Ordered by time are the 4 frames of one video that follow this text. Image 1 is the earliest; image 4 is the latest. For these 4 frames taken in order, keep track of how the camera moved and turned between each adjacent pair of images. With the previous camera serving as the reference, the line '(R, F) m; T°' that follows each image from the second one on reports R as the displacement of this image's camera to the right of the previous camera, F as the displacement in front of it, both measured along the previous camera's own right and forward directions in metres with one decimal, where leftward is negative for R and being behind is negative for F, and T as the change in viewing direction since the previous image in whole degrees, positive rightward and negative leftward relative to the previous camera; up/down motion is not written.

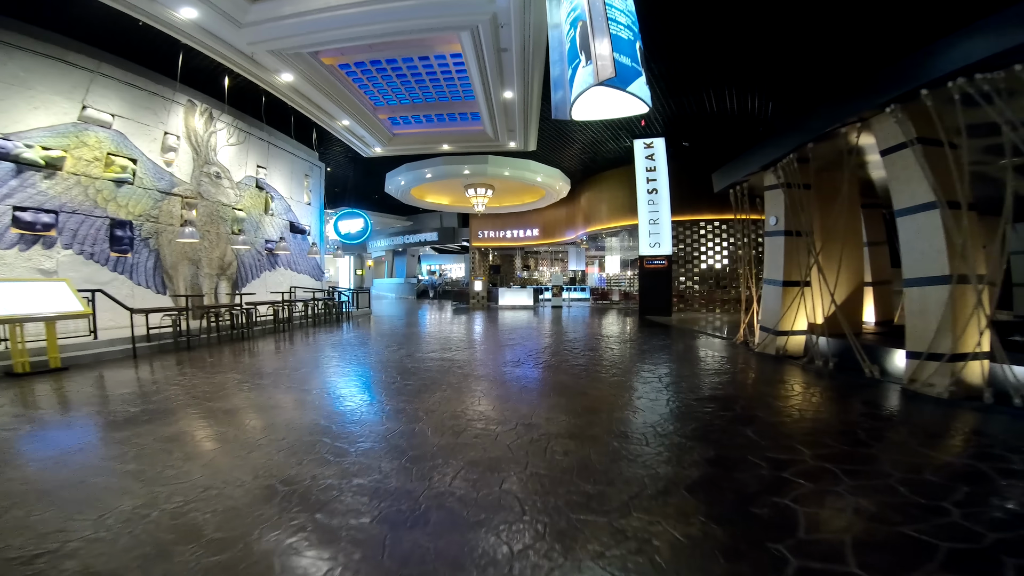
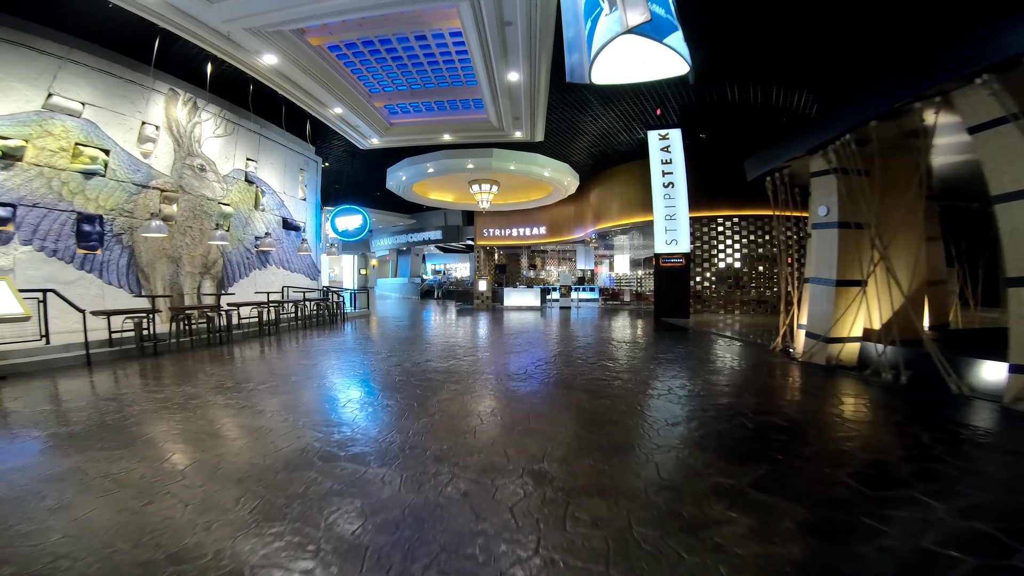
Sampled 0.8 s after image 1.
(0.0, +0.5) m; -1°
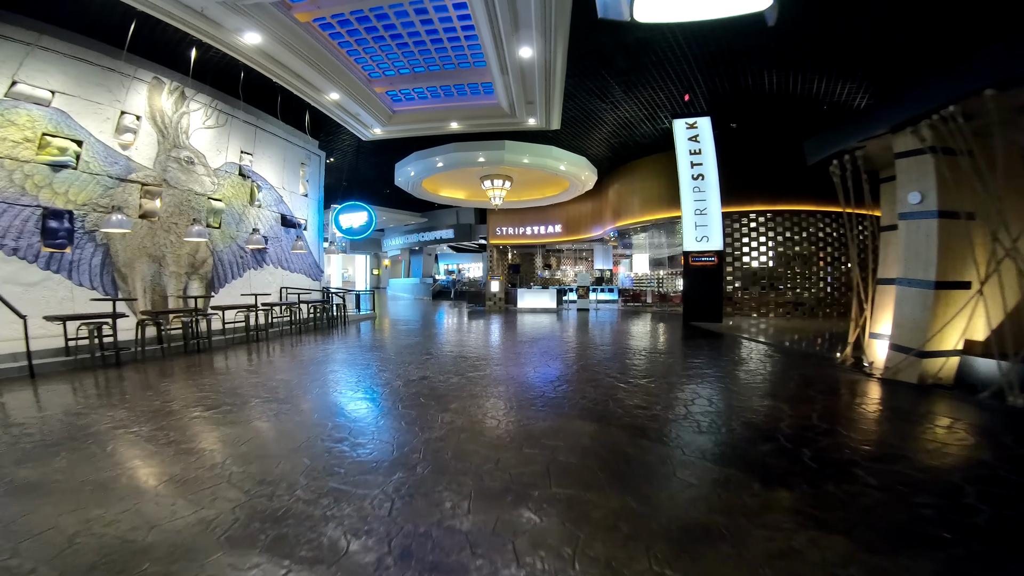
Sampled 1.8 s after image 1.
(0.0, +0.6) m; -2°
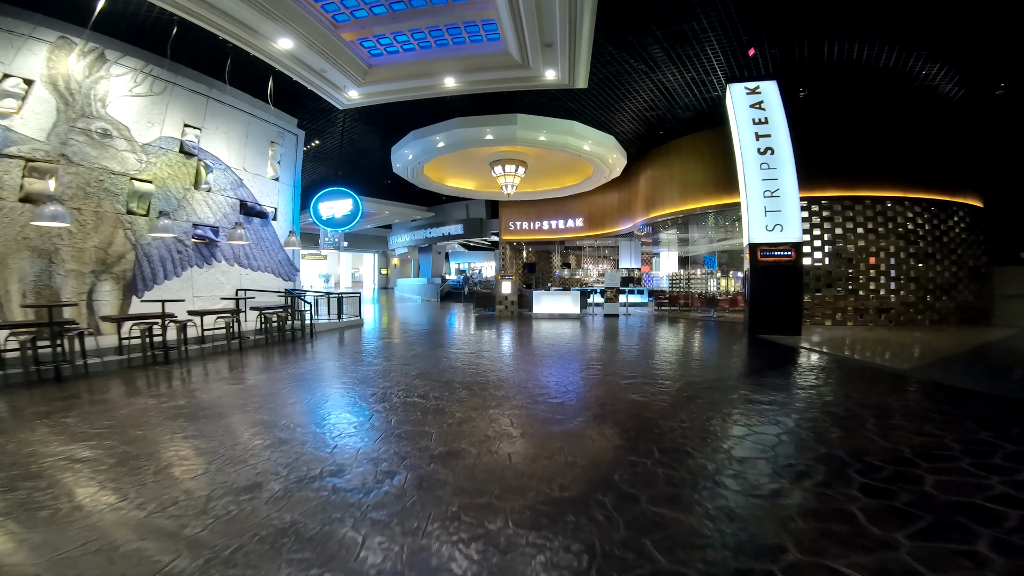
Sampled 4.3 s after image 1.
(0.0, +1.5) m; -2°
